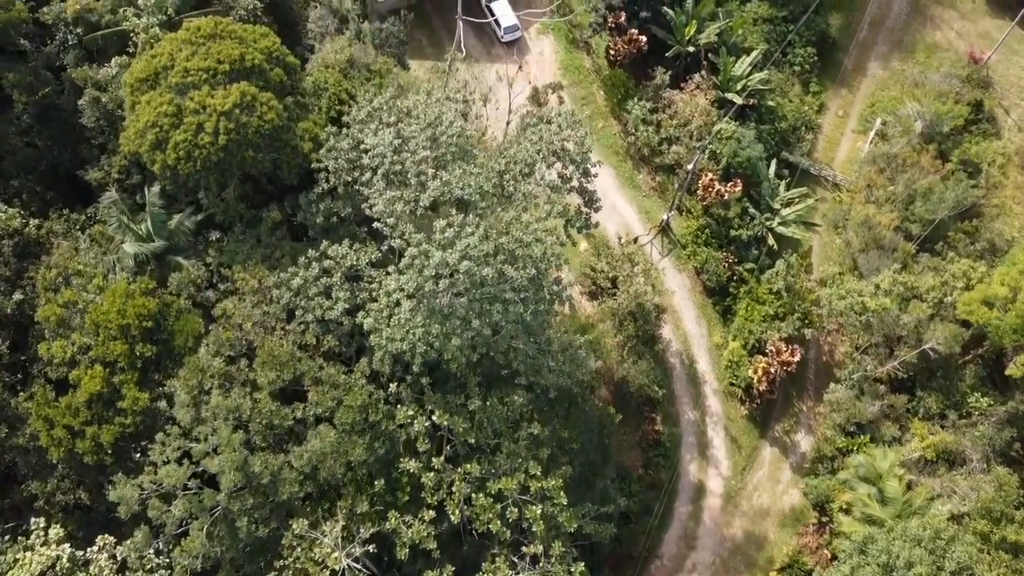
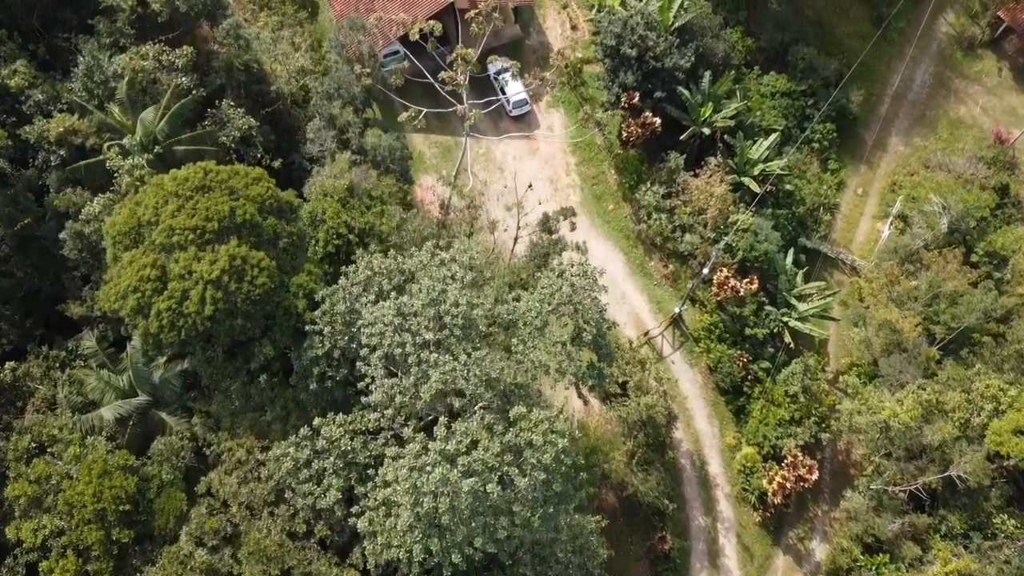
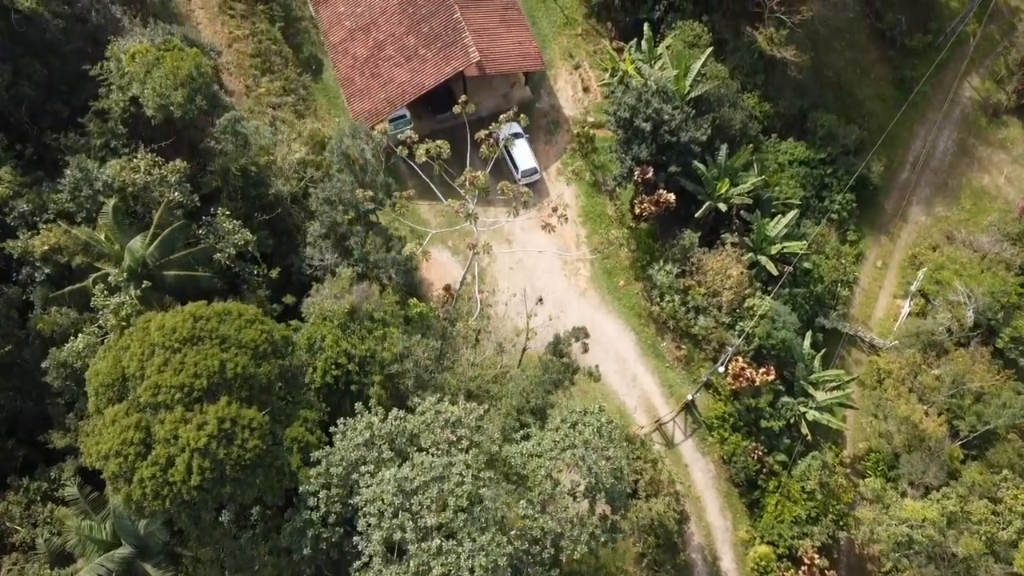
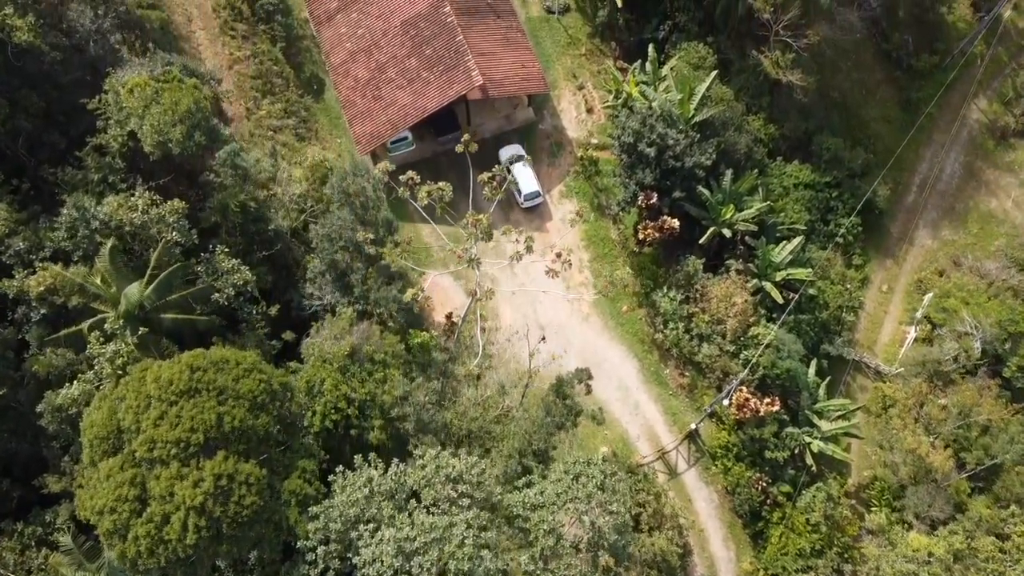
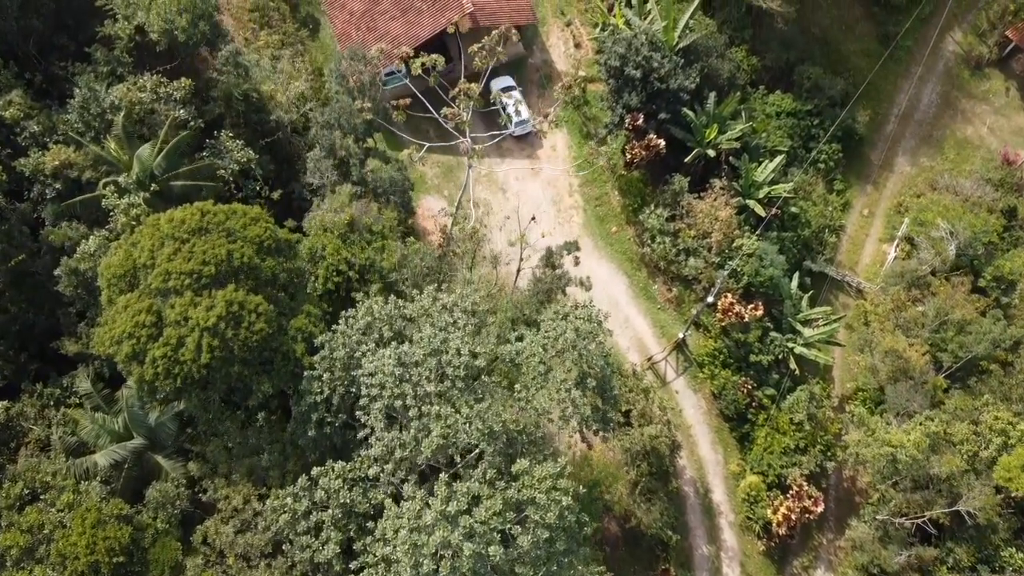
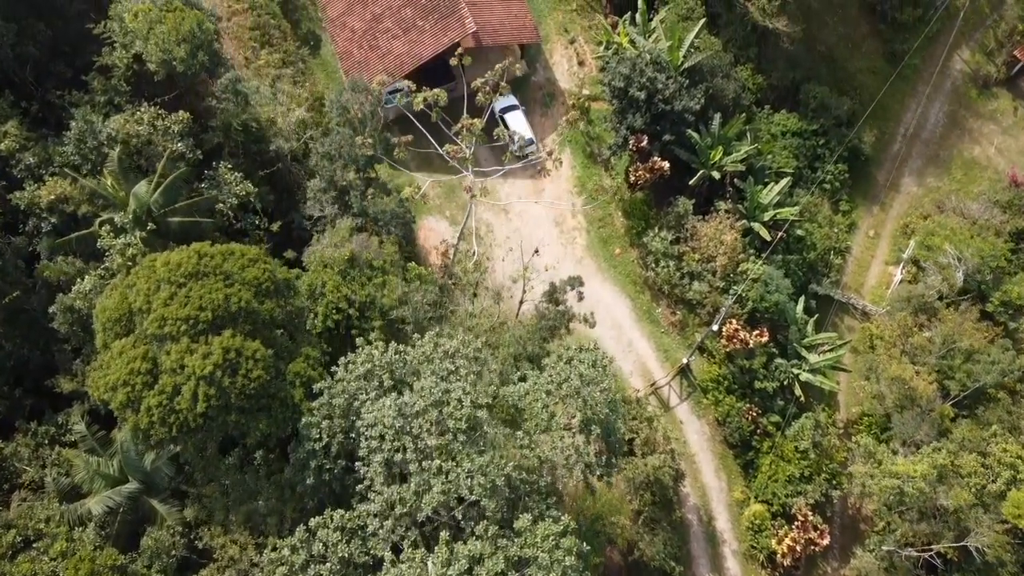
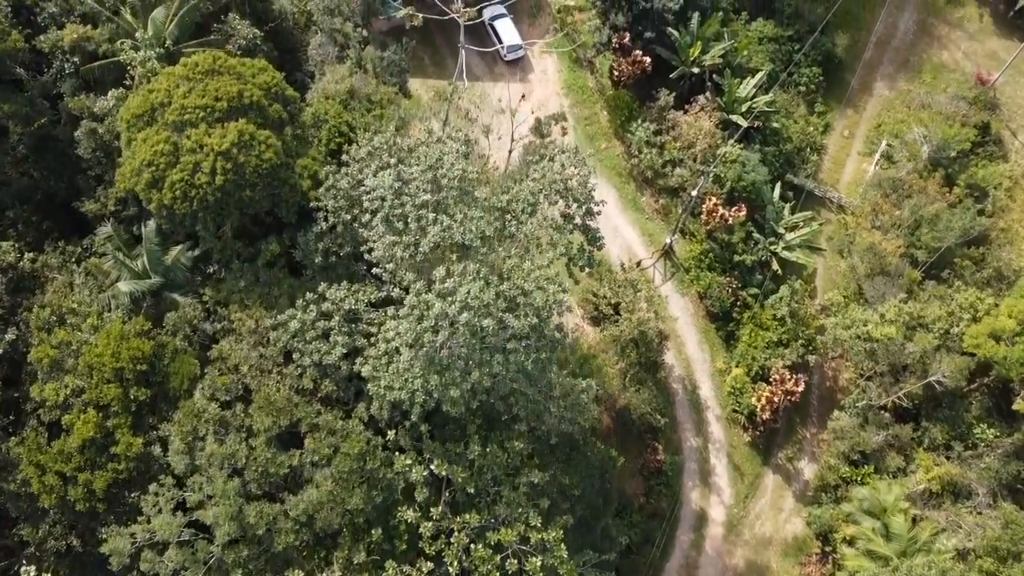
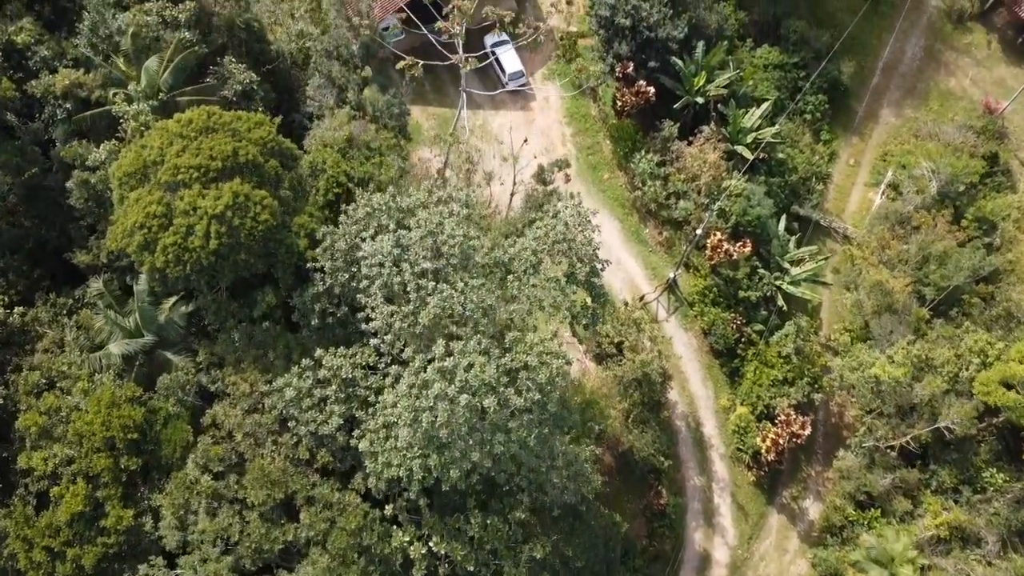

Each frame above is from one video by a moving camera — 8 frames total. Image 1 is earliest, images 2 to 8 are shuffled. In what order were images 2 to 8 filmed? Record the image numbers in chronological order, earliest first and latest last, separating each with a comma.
7, 8, 2, 5, 6, 3, 4
